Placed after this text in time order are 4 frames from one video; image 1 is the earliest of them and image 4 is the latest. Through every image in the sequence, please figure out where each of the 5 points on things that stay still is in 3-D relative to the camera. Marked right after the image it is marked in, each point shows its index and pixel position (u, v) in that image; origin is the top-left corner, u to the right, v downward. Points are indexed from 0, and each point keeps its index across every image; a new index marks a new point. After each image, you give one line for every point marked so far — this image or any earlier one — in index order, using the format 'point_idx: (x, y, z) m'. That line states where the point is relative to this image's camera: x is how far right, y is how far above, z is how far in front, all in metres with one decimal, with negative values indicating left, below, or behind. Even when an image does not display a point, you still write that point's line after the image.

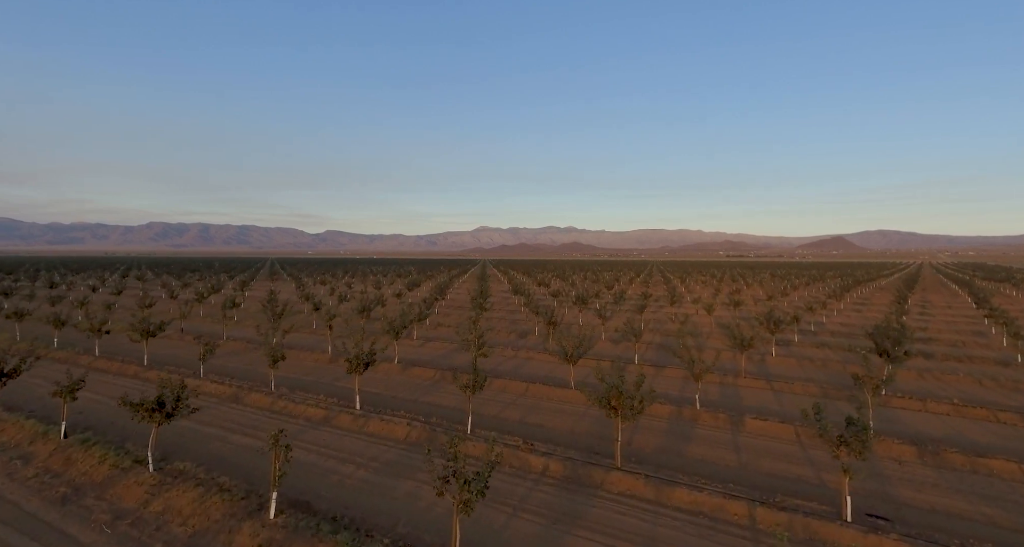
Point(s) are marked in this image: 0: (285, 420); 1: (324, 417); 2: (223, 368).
0: (-5.5, -3.6, +12.8) m
1: (-4.7, -3.6, +12.9) m
2: (-9.6, -3.2, +17.3) m
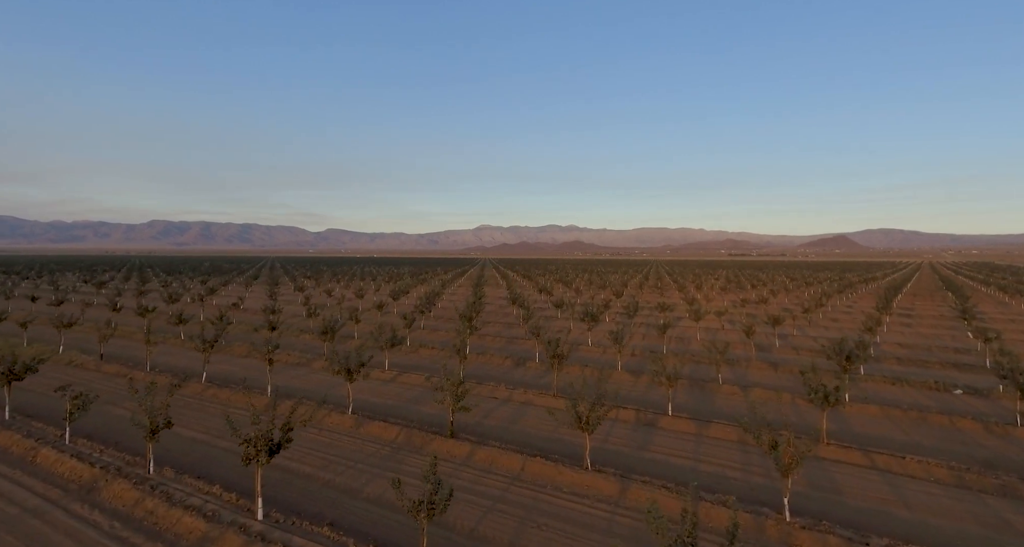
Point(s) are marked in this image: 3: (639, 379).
0: (-5.8, -4.2, +8.1) m
1: (-4.9, -4.1, +8.2) m
2: (-9.9, -3.7, +12.7) m
3: (+4.7, -3.8, +18.9) m
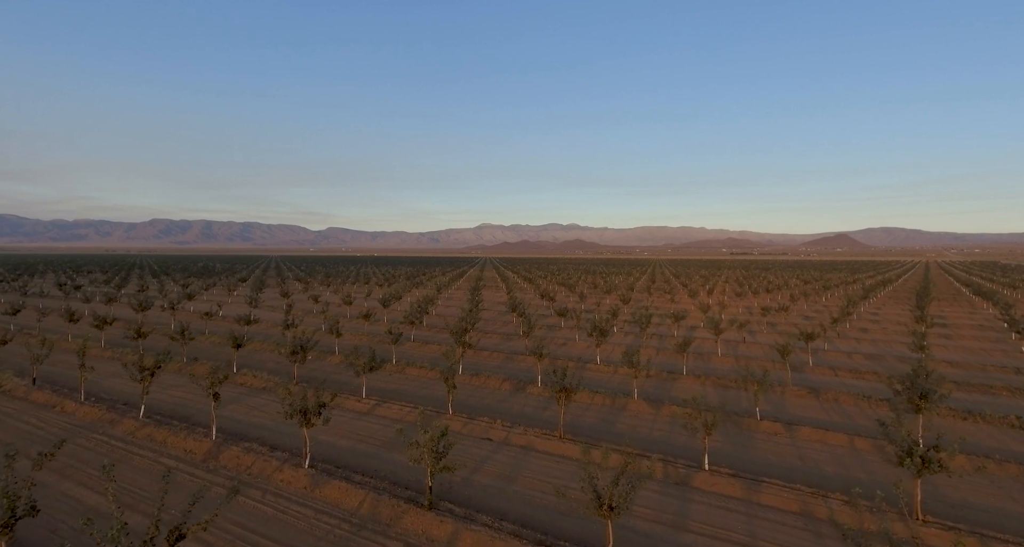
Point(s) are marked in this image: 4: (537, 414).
0: (-5.9, -4.6, +5.2) m
1: (-5.0, -4.6, +5.4) m
2: (-9.9, -4.1, +9.8) m
3: (+4.6, -4.2, +16.1) m
4: (+0.7, -4.3, +15.8) m
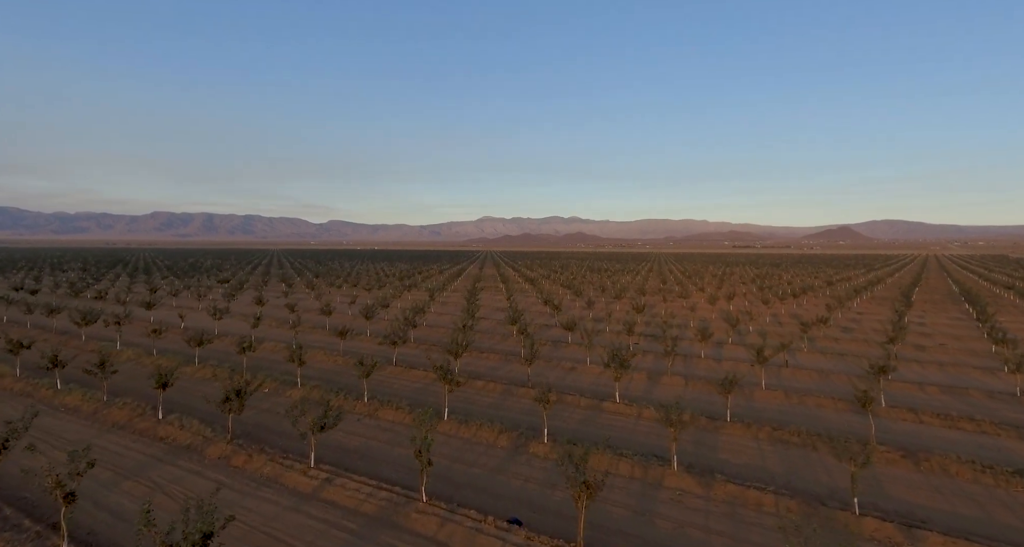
0: (-5.9, -5.4, +0.9) m
1: (-5.1, -5.4, +1.1) m
2: (-10.0, -4.9, +5.5) m
3: (+4.5, -4.9, +11.7) m
4: (+0.7, -5.0, +11.5) m
